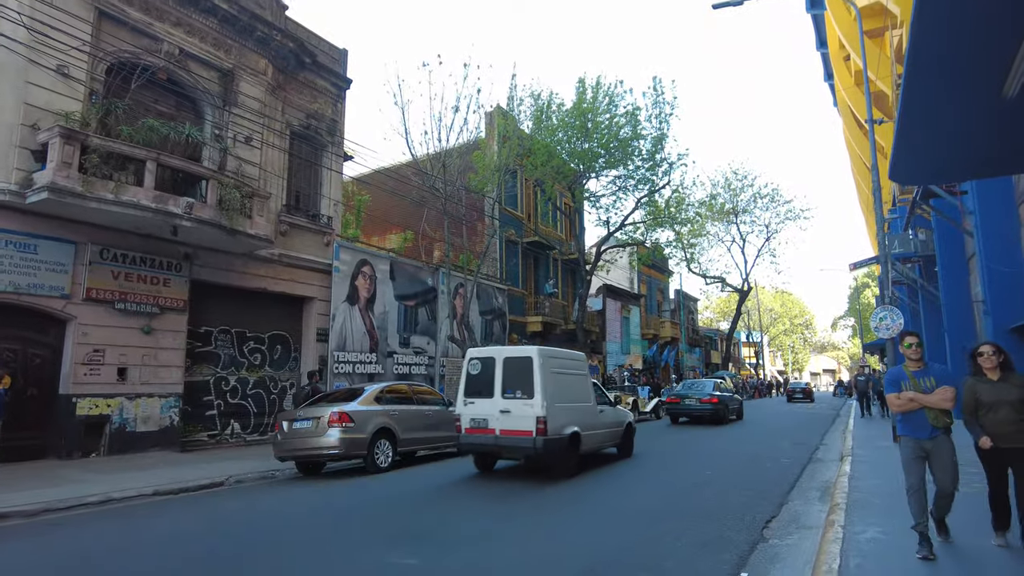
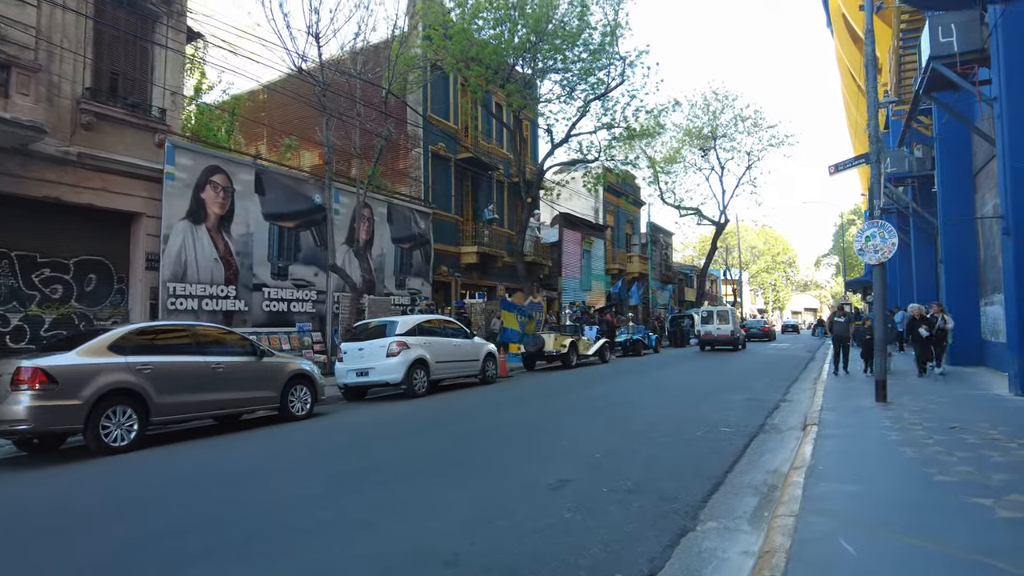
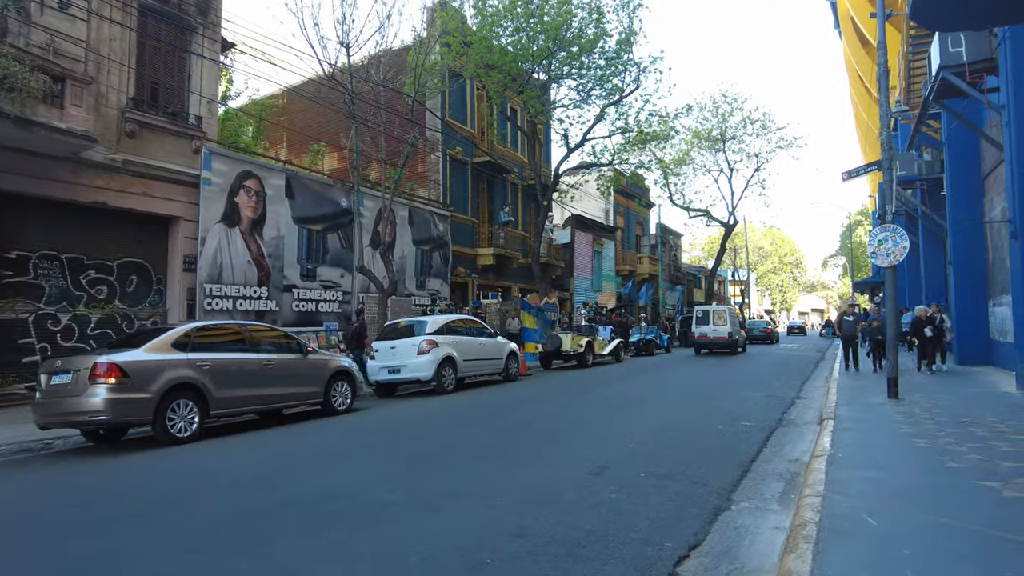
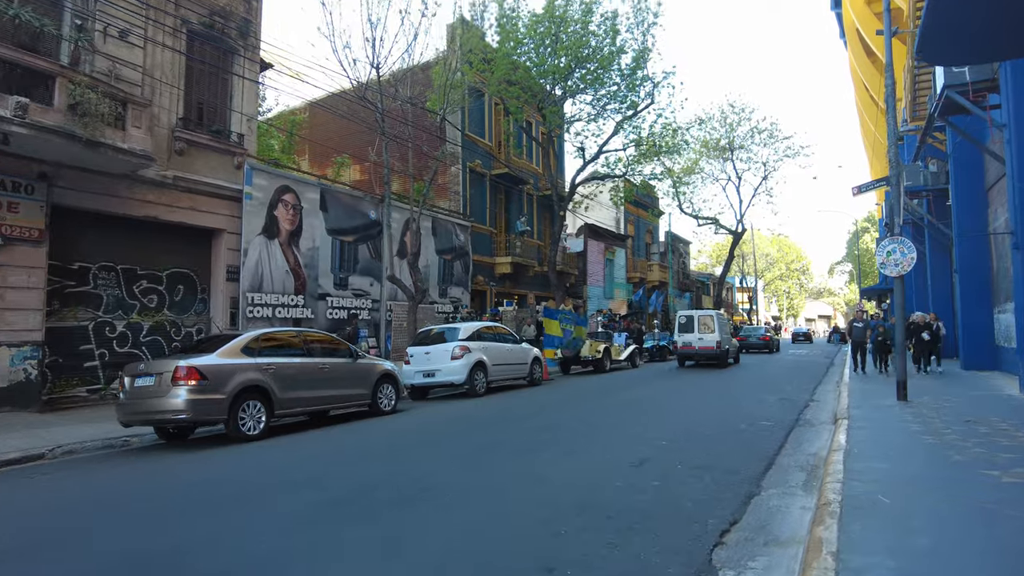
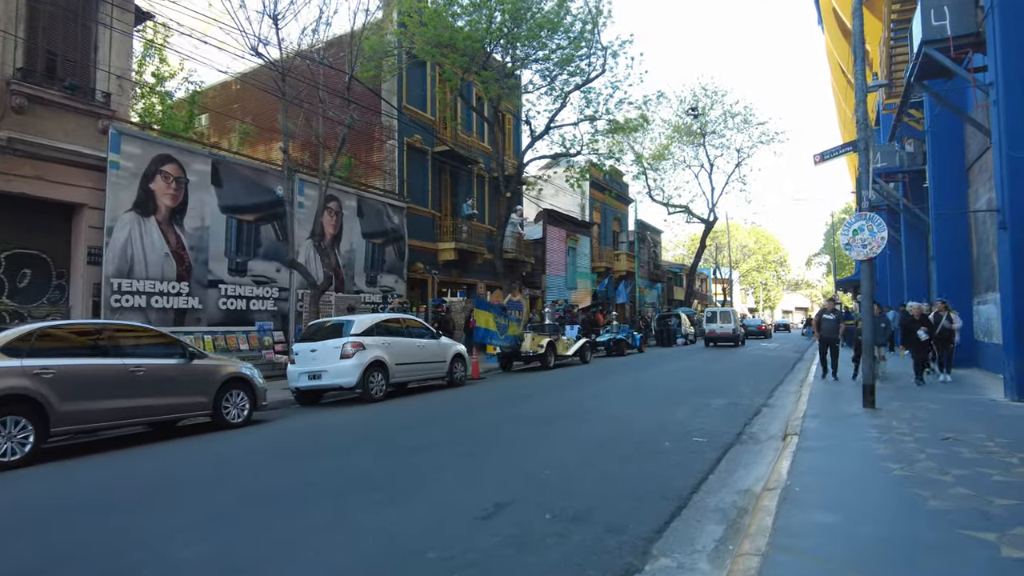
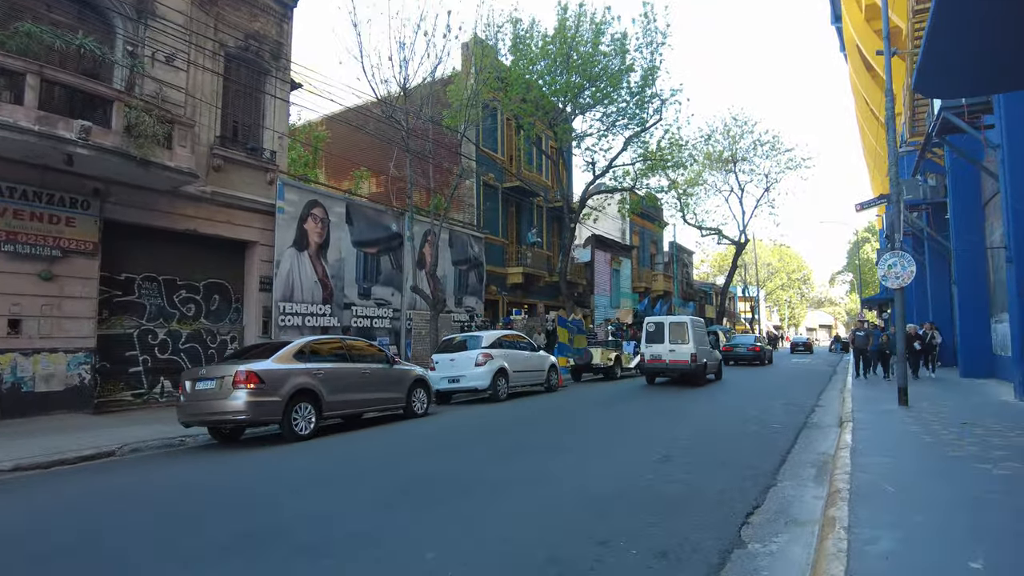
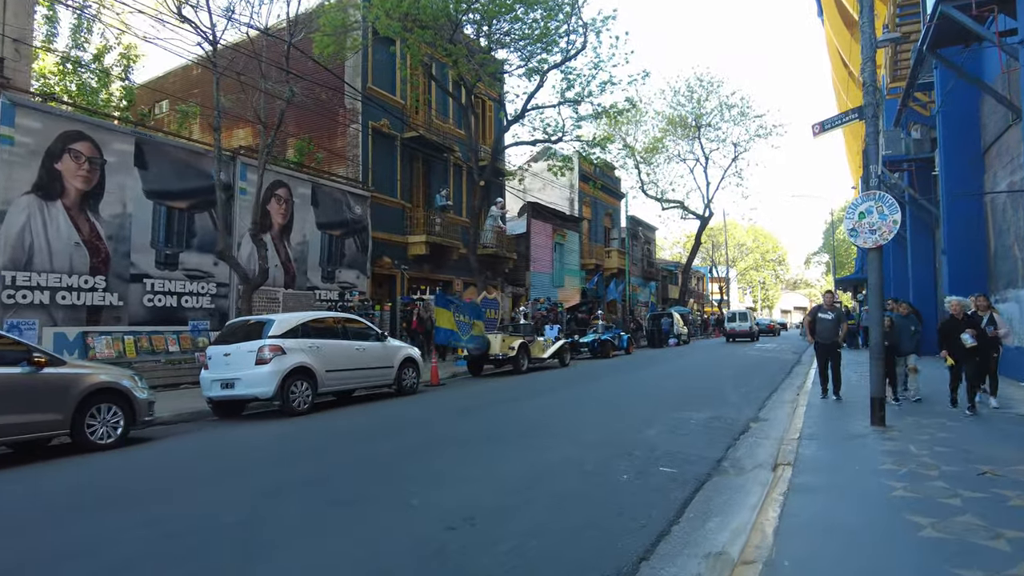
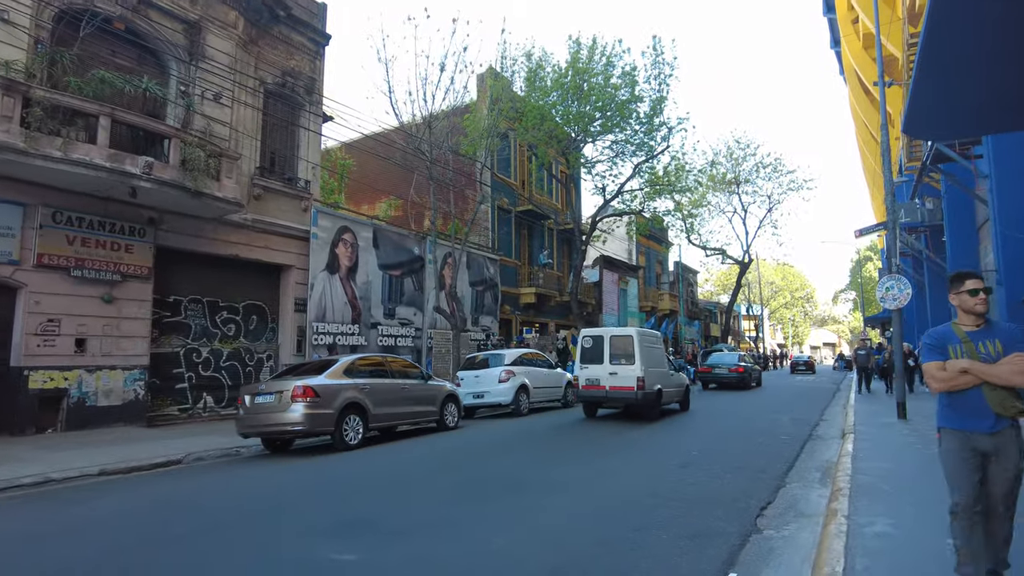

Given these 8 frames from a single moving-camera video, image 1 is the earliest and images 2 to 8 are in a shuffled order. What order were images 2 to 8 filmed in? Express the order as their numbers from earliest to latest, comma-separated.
8, 6, 4, 3, 2, 5, 7
